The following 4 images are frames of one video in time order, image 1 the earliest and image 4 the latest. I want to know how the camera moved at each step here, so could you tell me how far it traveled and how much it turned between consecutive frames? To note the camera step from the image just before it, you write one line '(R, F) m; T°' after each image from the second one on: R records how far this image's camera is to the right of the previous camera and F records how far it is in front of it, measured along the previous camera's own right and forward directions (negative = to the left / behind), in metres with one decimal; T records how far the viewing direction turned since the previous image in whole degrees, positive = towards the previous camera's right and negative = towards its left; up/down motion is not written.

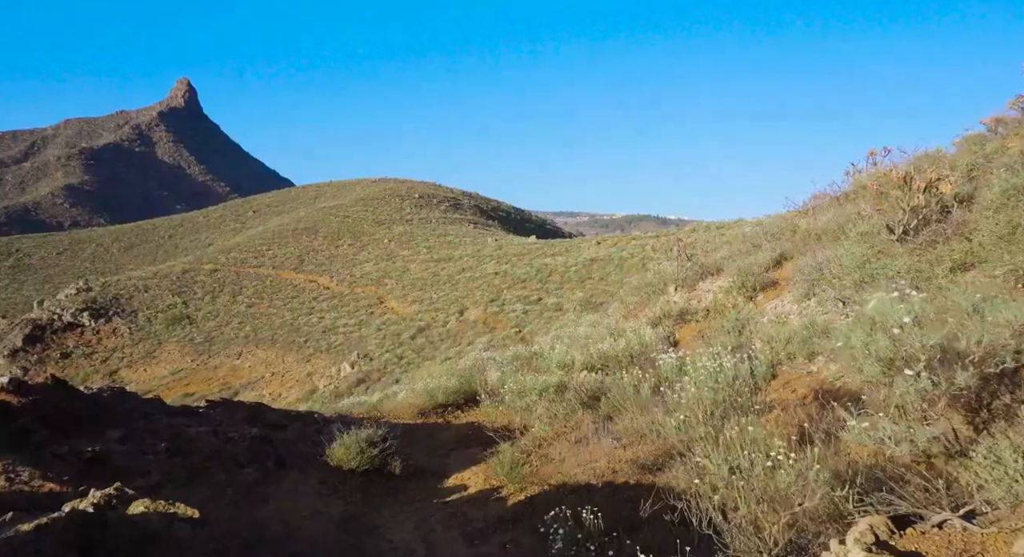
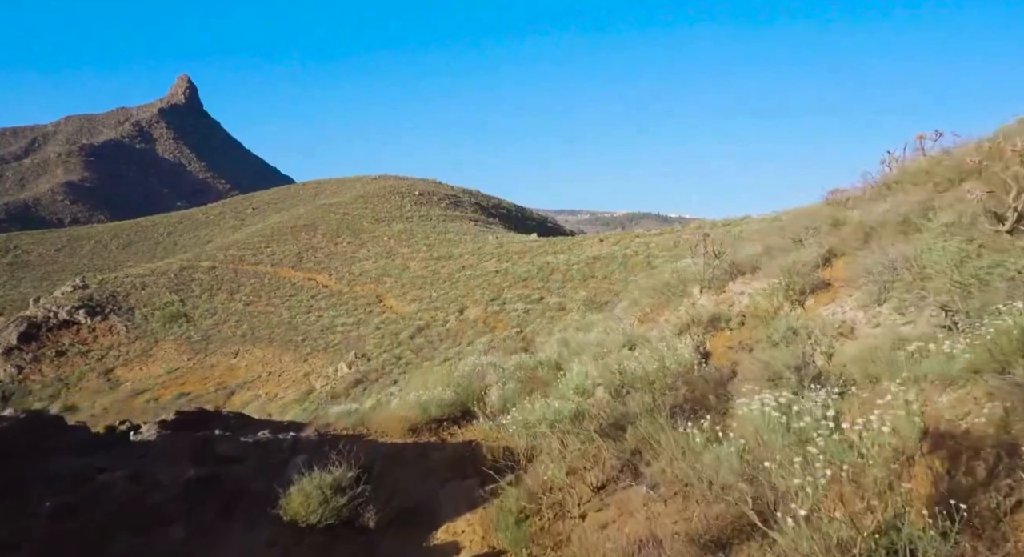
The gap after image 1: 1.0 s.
(0.0, +1.4) m; 0°
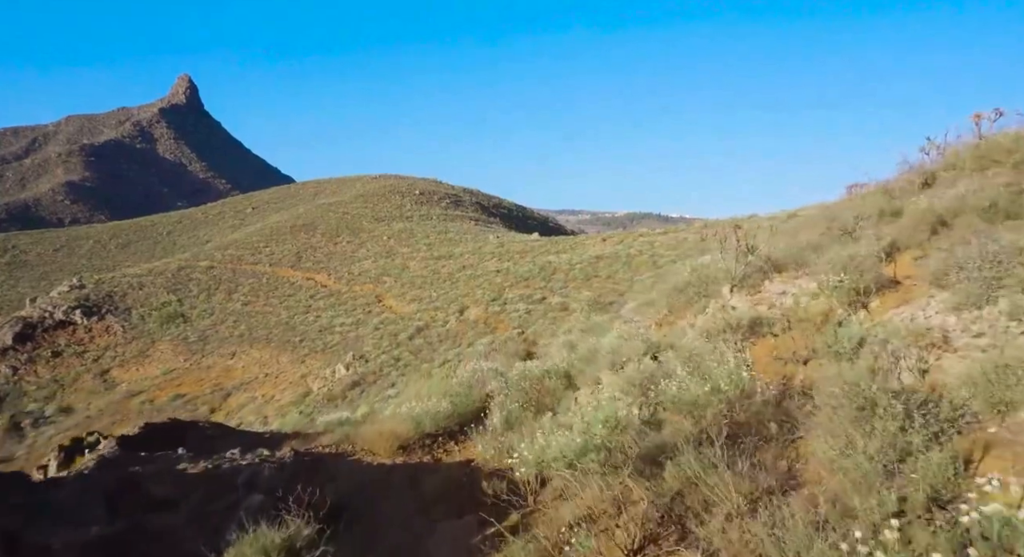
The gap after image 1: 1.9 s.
(0.0, +1.3) m; 0°
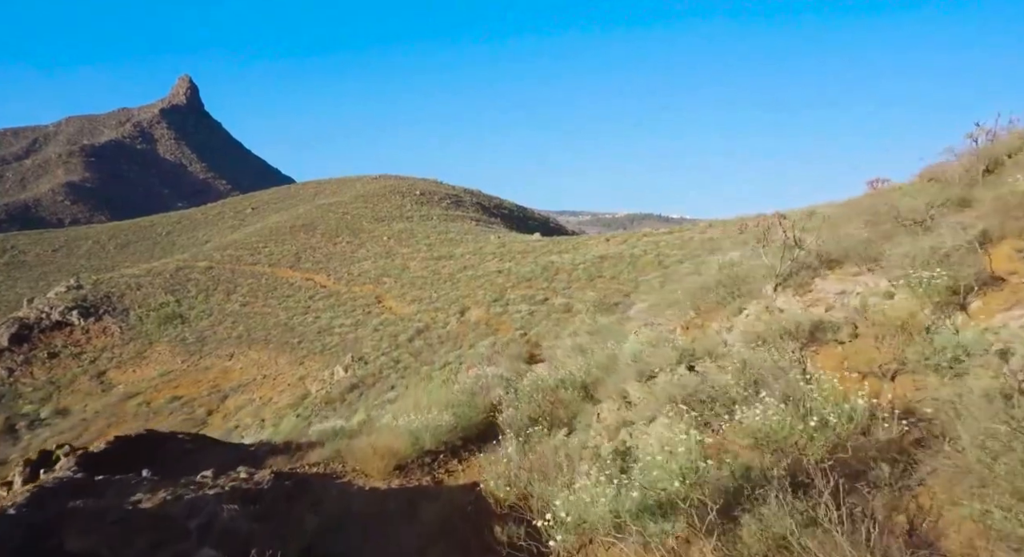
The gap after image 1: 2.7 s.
(-0.1, +1.2) m; 0°
